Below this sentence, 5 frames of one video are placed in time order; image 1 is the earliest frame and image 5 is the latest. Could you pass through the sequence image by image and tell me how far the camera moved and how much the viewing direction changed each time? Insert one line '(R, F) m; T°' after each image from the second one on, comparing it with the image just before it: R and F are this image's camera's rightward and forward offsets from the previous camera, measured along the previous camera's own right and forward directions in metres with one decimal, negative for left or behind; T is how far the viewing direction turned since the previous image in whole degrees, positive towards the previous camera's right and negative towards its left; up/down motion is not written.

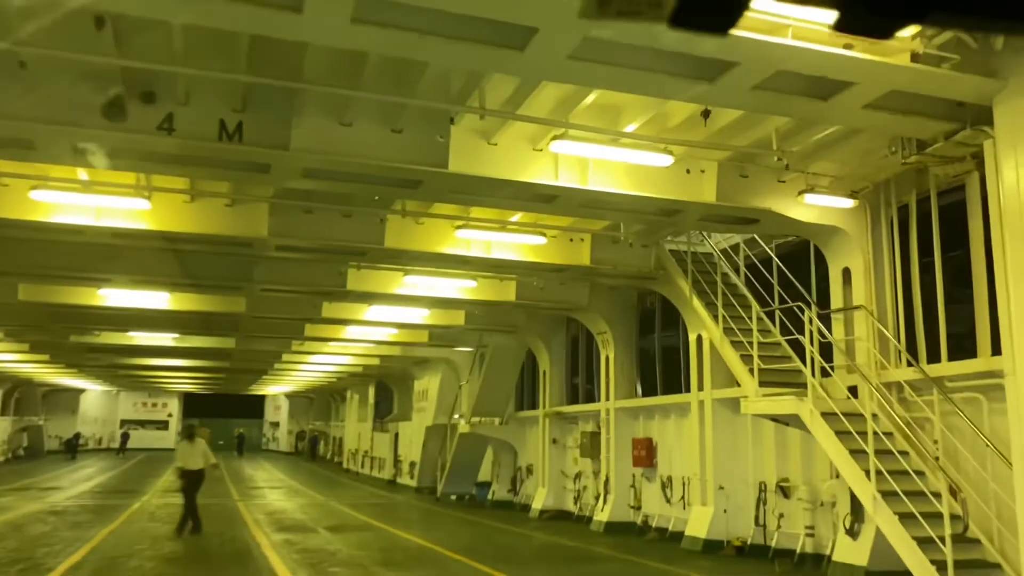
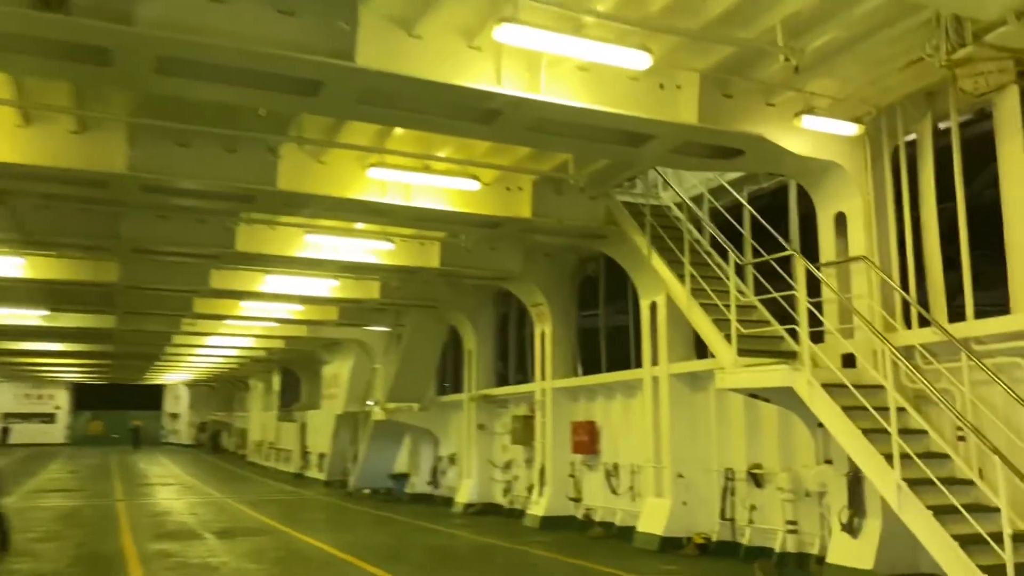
(-0.1, +2.1) m; +6°
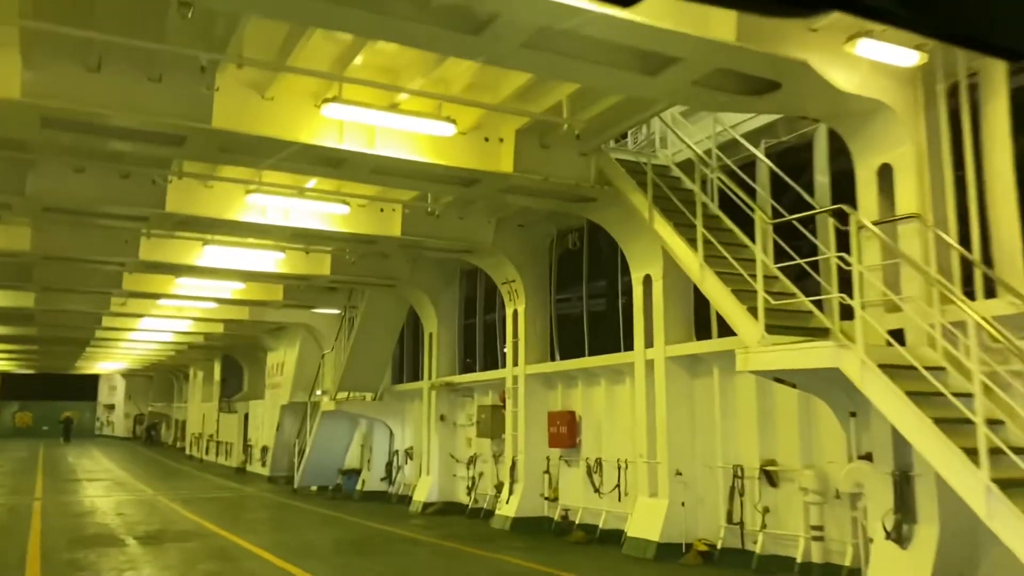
(-0.3, +1.6) m; +3°
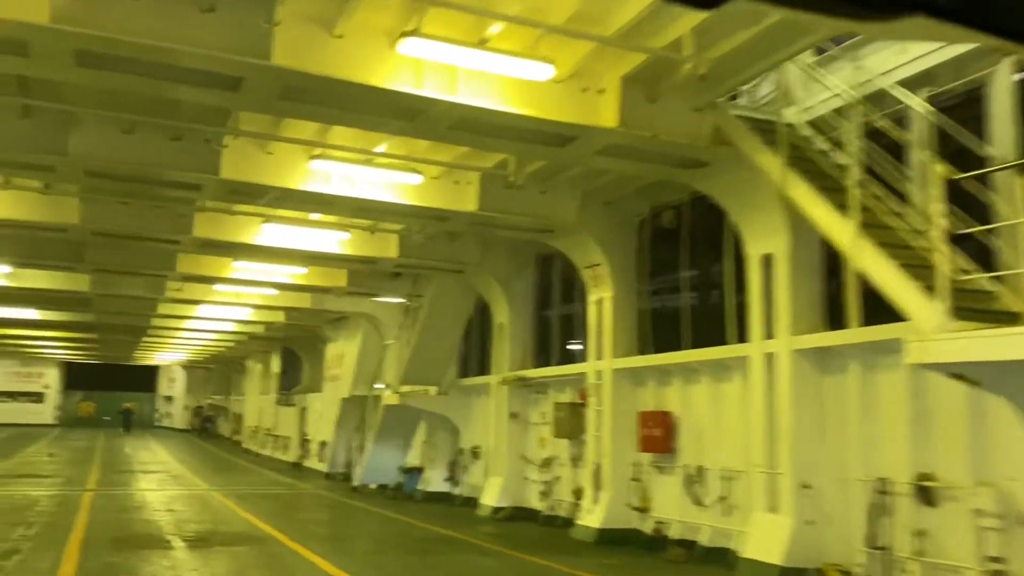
(-0.4, +1.4) m; -4°
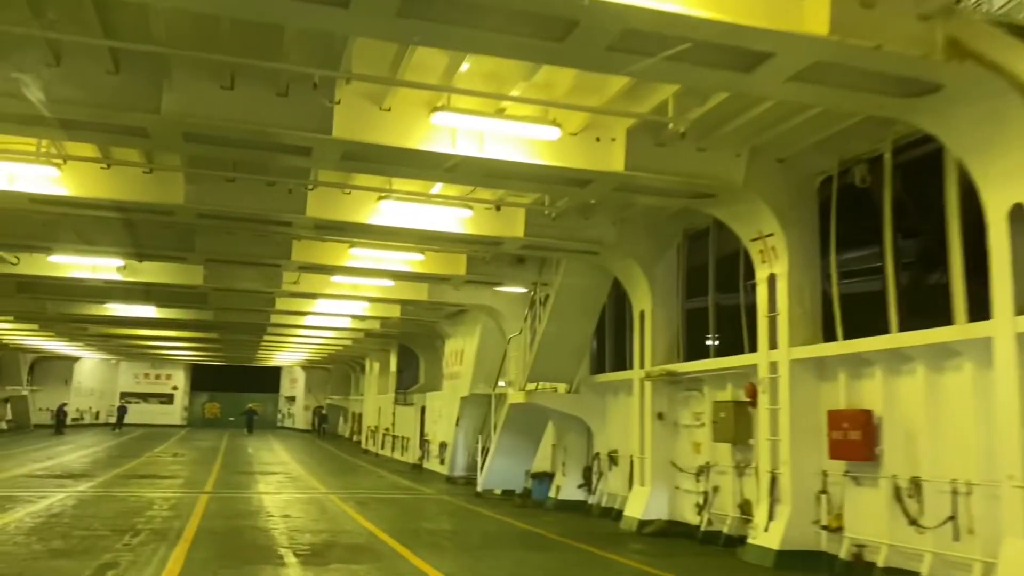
(-0.5, +1.6) m; -7°
